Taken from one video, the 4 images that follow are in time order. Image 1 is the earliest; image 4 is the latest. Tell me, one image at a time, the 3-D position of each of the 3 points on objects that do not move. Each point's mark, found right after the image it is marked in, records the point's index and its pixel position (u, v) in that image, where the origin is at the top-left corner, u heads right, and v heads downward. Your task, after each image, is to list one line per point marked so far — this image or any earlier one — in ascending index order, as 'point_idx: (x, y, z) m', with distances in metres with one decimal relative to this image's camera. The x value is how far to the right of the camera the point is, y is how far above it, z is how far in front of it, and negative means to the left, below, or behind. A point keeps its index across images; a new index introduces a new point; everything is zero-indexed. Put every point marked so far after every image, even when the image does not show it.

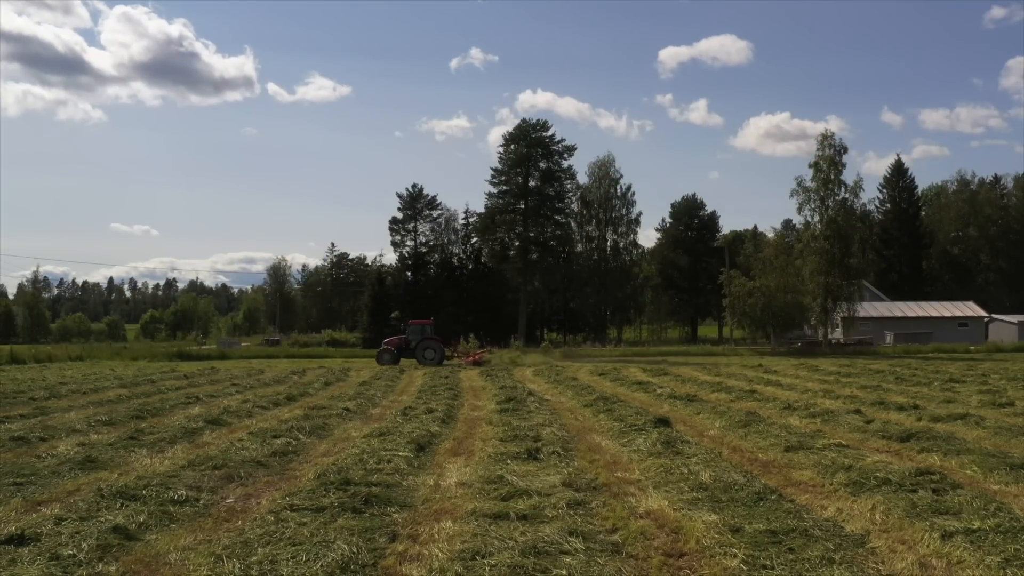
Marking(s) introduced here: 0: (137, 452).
0: (-6.0, -2.4, +11.5) m
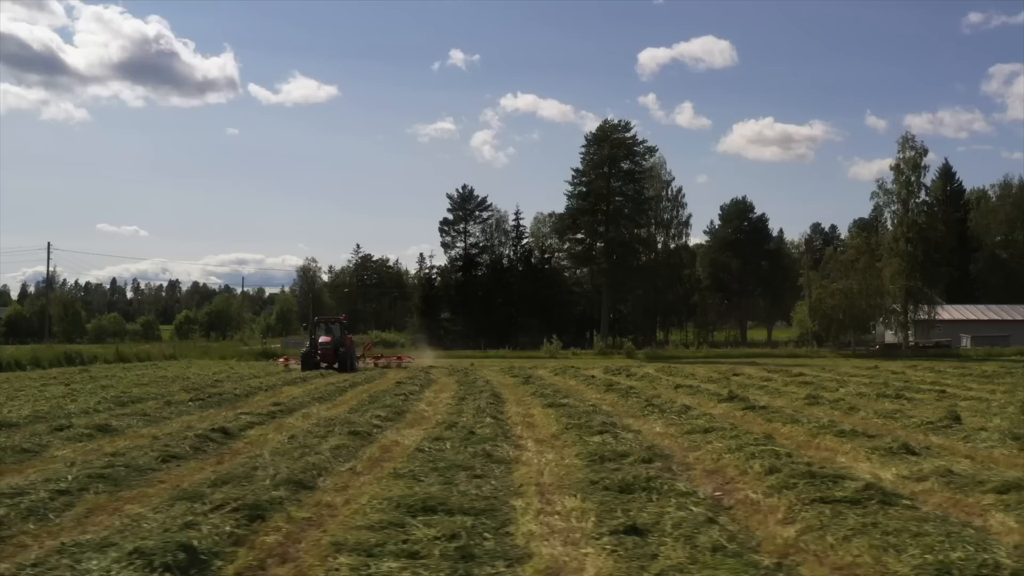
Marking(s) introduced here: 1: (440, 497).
0: (-0.9, -2.3, +11.4) m
1: (-0.6, -2.1, +7.4) m
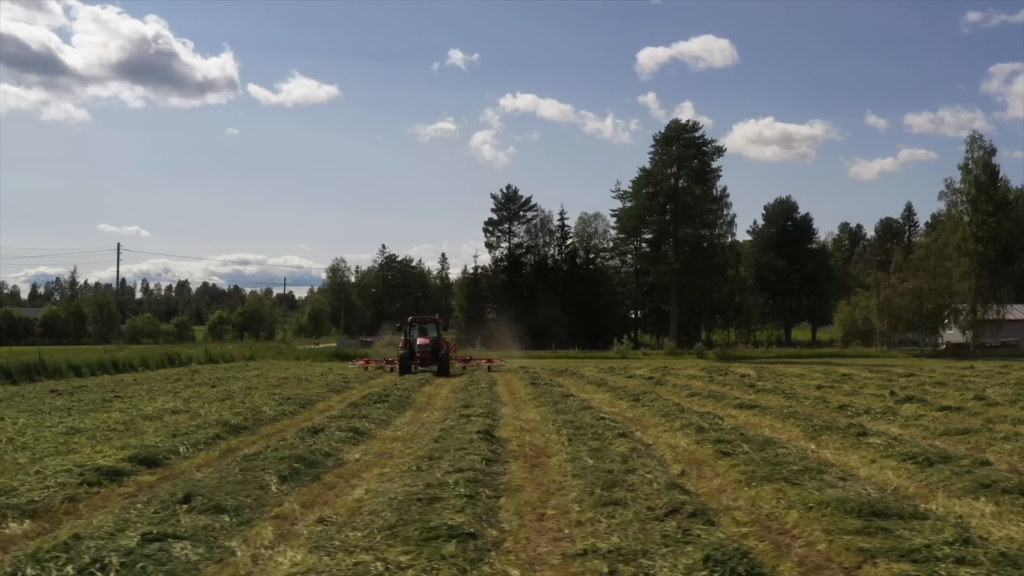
0: (+3.2, -2.3, +11.3) m
1: (+3.4, -2.1, +7.3) m
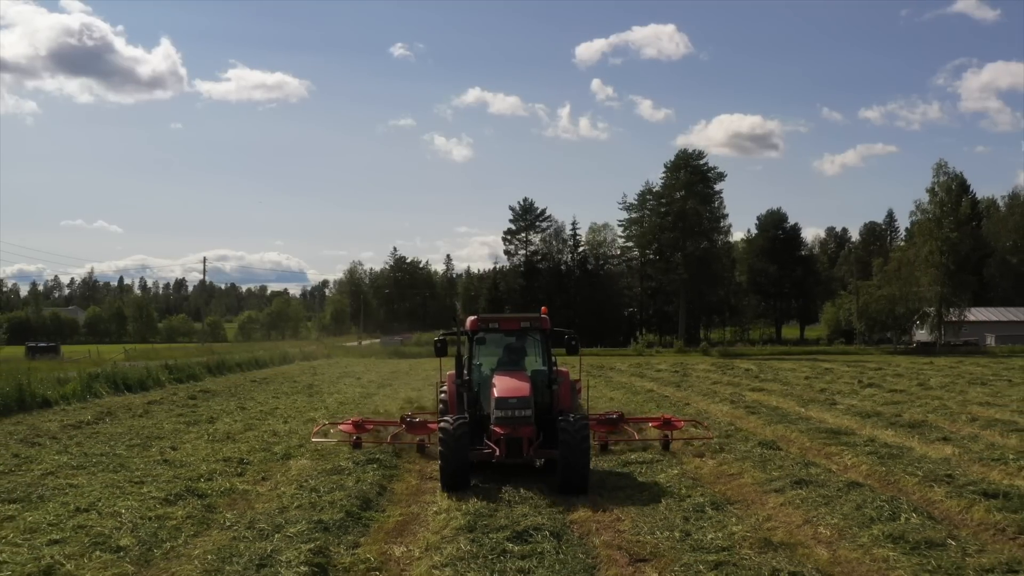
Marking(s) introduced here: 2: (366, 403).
0: (+5.8, -2.9, +18.4) m
1: (+6.1, -2.7, +14.4) m
2: (-3.9, -3.1, +20.0) m
